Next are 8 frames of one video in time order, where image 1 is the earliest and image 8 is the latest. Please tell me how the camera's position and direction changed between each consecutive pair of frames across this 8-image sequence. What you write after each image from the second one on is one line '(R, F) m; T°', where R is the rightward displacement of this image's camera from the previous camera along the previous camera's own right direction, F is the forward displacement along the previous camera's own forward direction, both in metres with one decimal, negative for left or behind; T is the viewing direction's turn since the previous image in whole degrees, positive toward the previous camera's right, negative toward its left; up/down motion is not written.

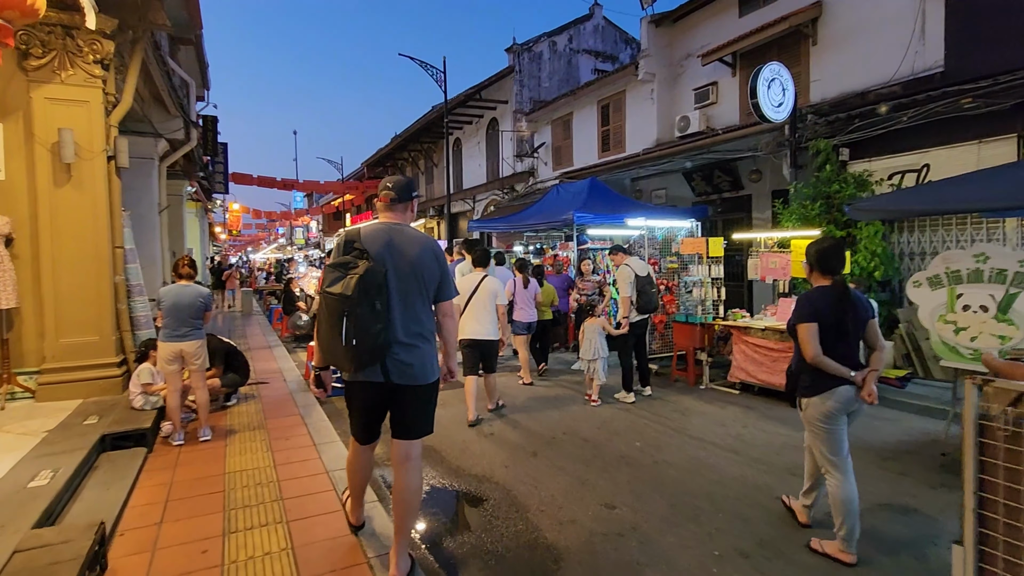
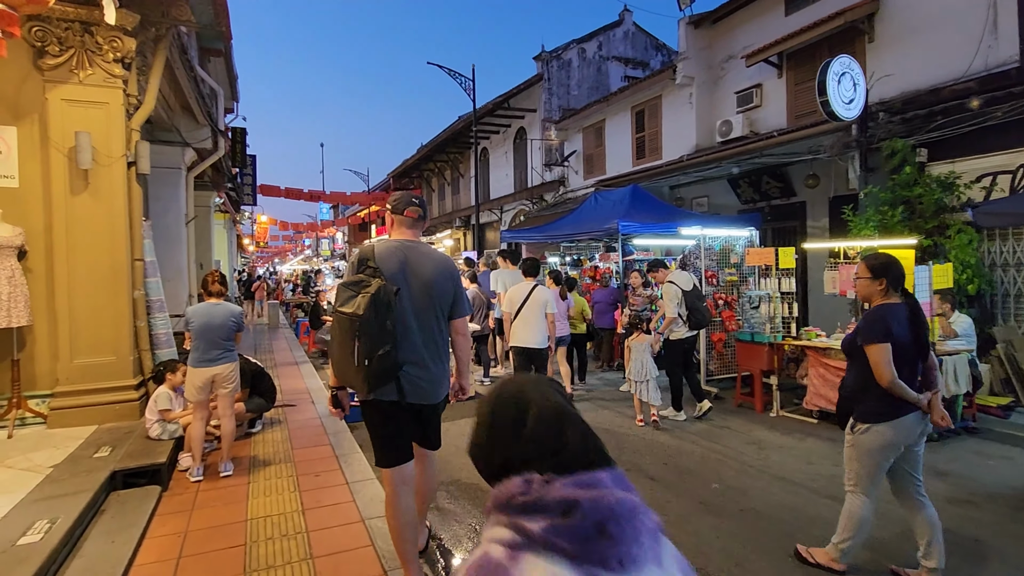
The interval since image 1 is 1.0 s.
(-0.3, +0.6) m; -2°
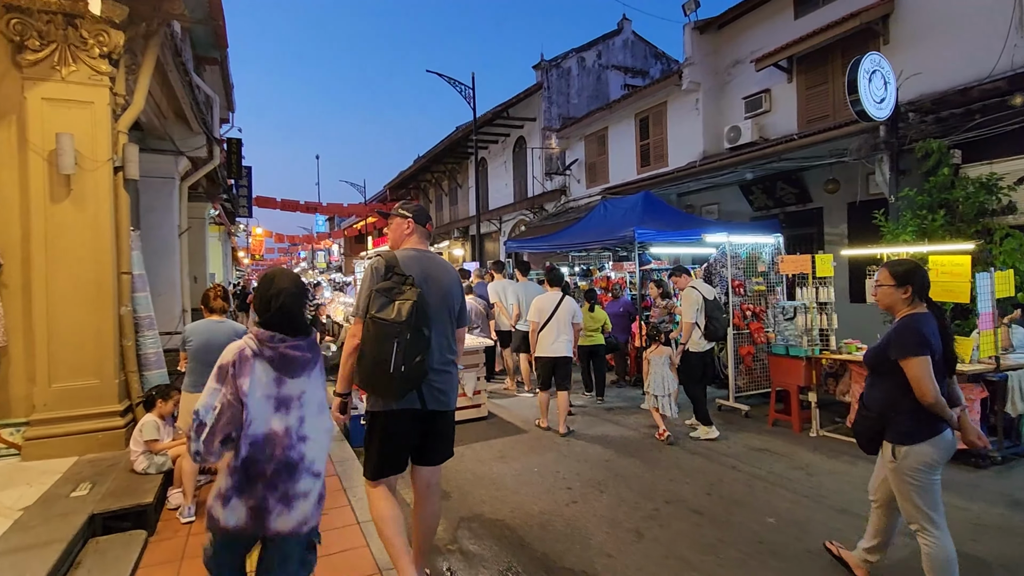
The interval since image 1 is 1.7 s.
(-0.2, +0.4) m; 0°
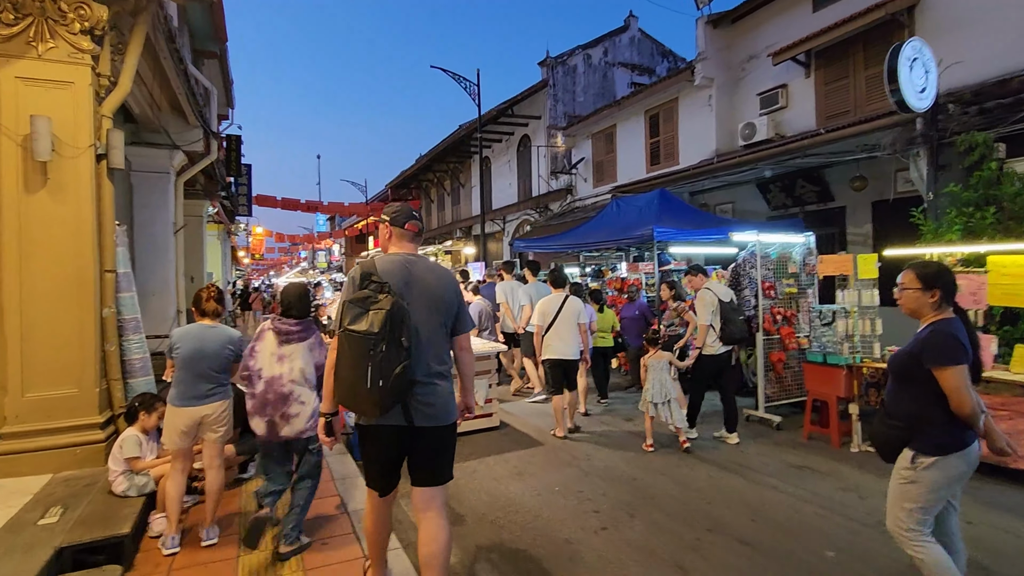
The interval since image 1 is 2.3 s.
(-0.2, +0.4) m; 0°
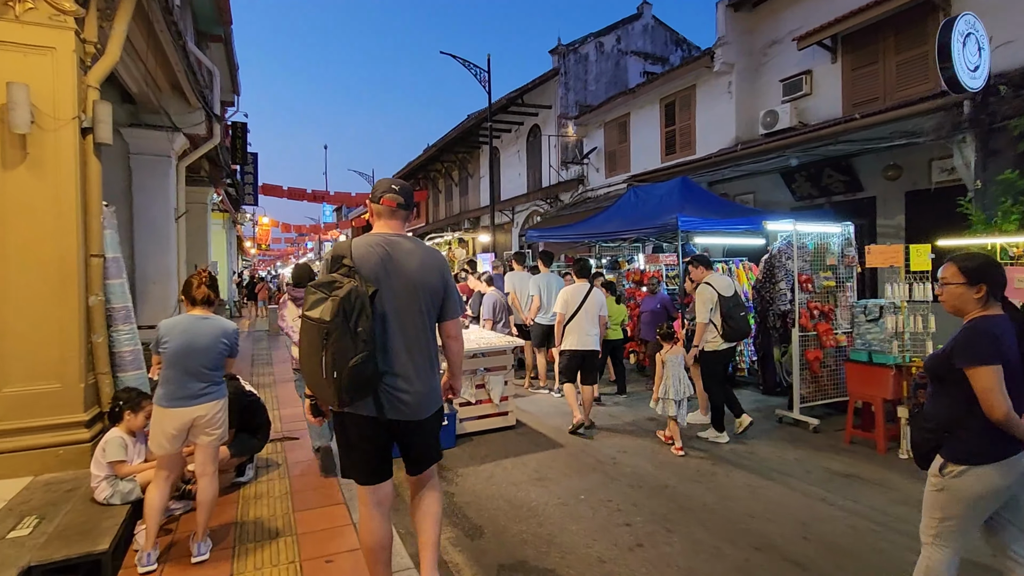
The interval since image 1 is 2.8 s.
(-0.1, +0.4) m; -1°
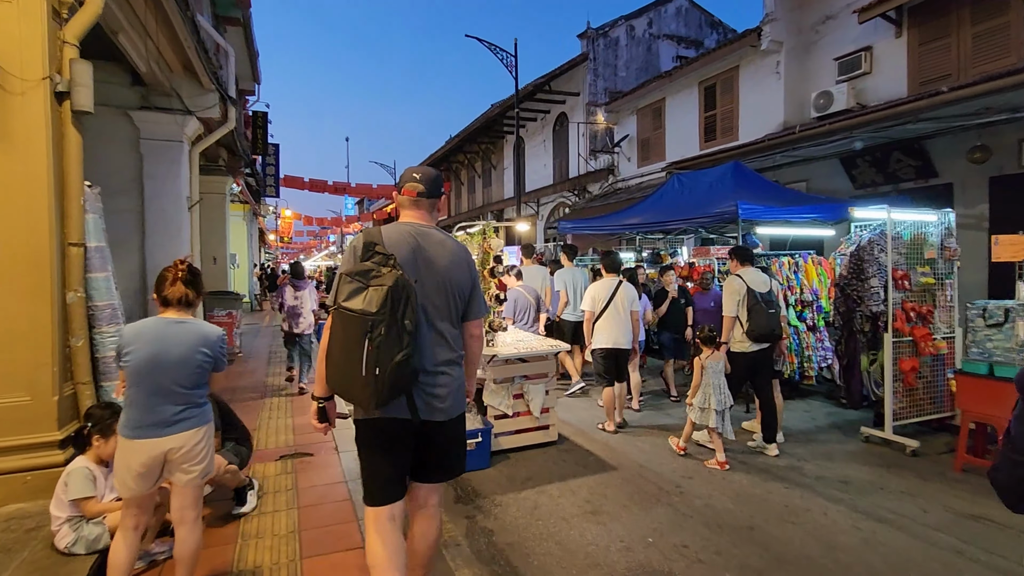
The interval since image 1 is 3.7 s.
(-0.2, +0.7) m; -2°
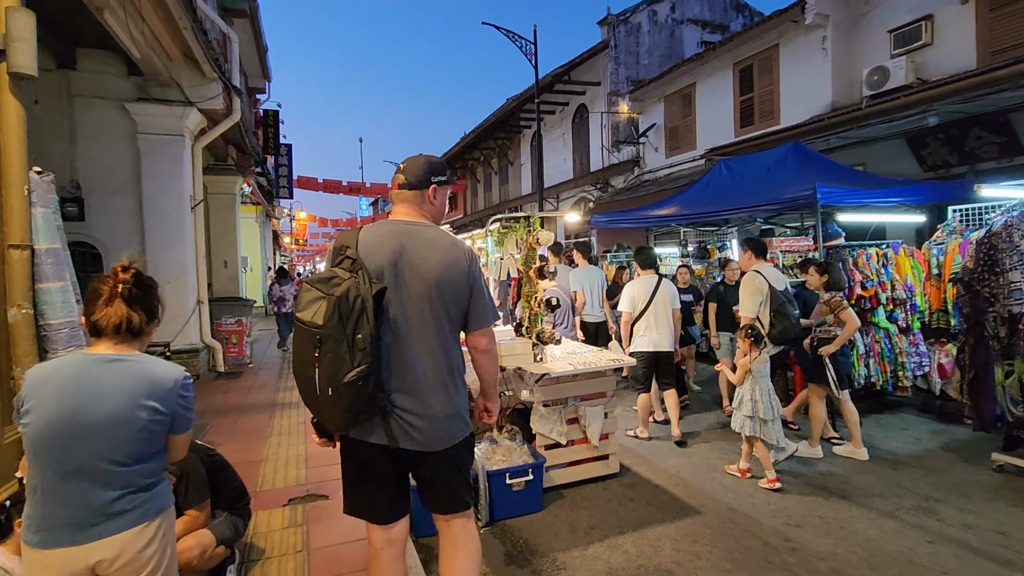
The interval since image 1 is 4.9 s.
(-0.3, +0.8) m; -2°
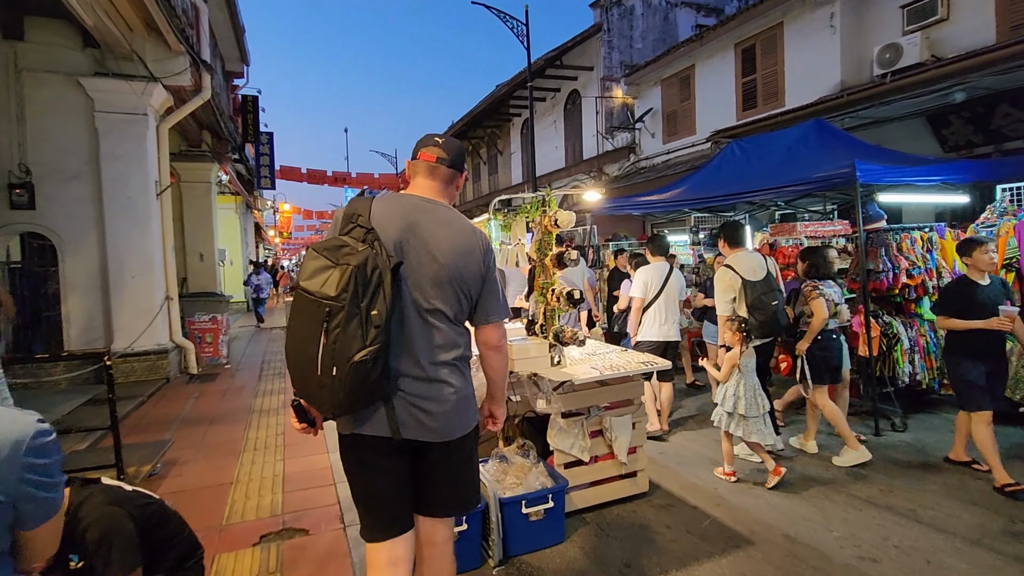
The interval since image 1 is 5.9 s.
(-0.2, +0.6) m; +1°
